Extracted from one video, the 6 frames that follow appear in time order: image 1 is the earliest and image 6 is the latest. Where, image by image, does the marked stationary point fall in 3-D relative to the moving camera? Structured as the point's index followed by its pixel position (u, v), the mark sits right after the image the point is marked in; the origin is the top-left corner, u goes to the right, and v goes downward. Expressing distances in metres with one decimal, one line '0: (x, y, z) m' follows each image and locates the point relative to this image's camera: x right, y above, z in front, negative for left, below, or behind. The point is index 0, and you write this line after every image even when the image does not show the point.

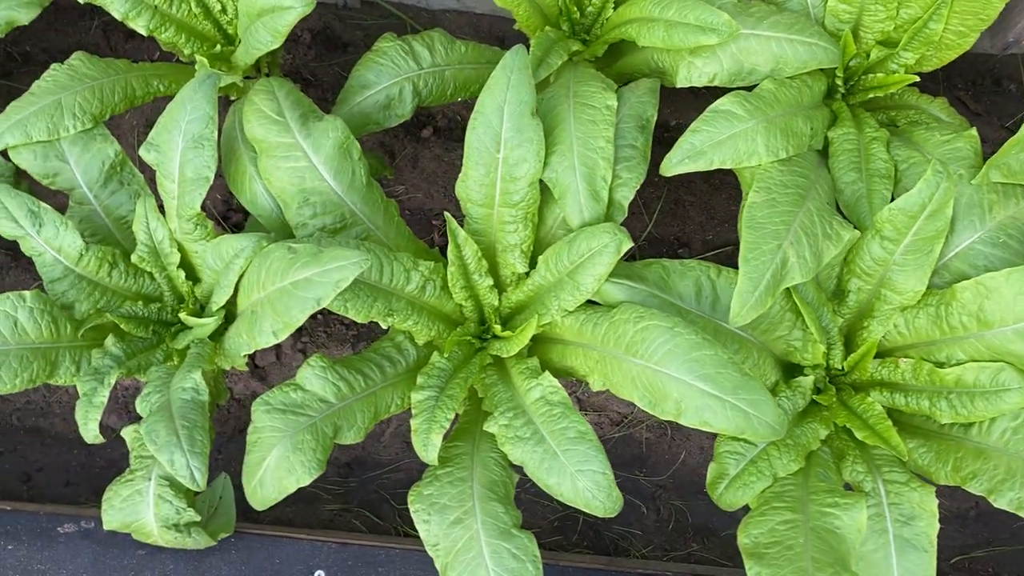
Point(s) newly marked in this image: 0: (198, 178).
0: (-0.8, +0.3, +2.2) m
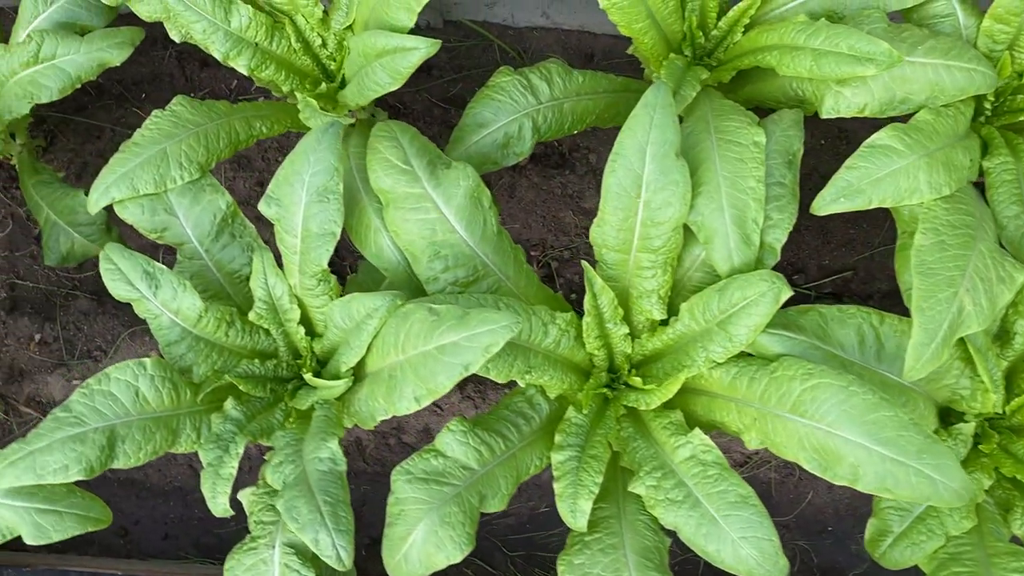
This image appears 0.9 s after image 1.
0: (-0.4, +0.1, +2.0) m
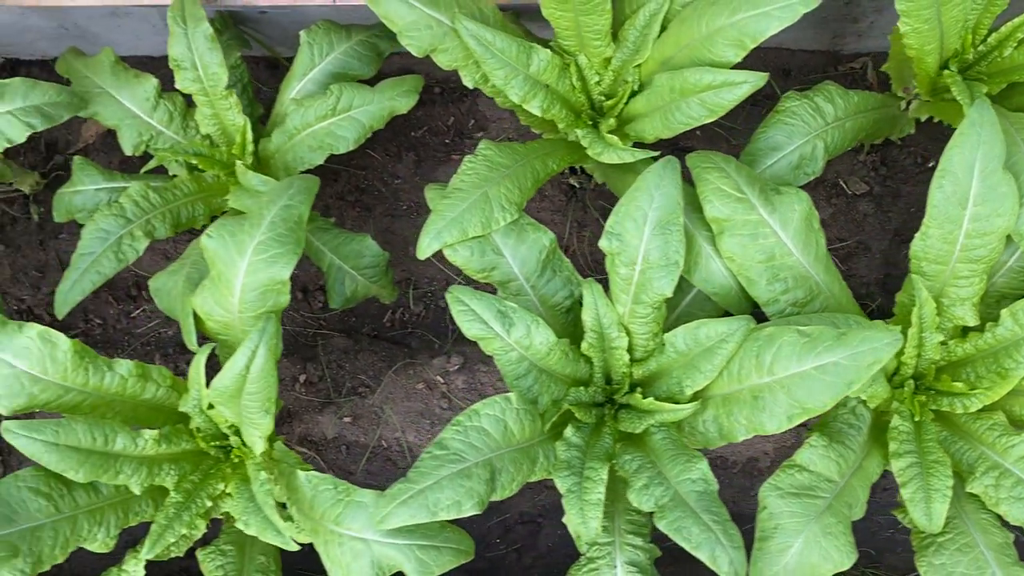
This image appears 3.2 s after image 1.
0: (+0.4, +0.1, +2.1) m
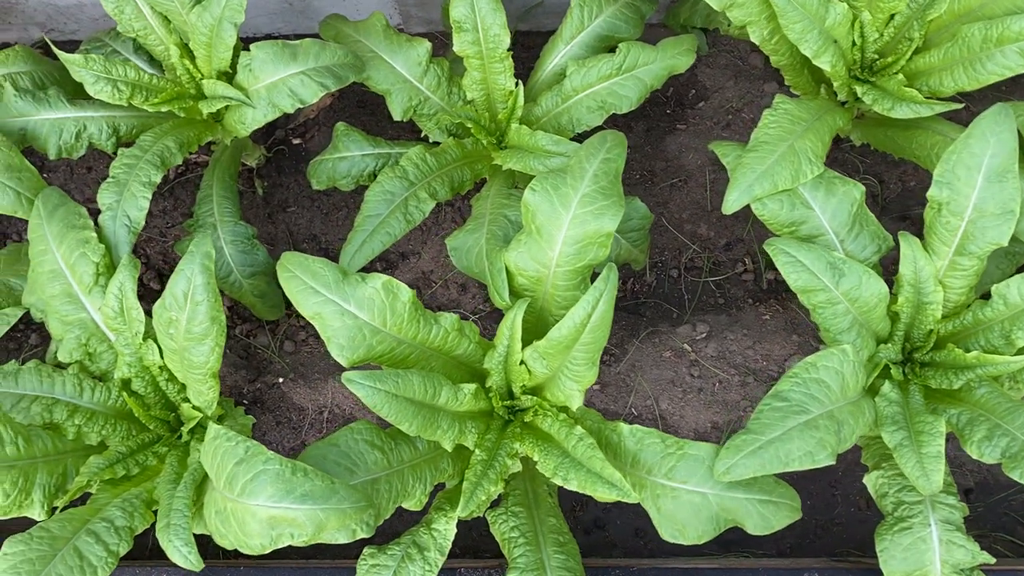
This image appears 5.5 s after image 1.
0: (+1.2, +0.2, +2.1) m
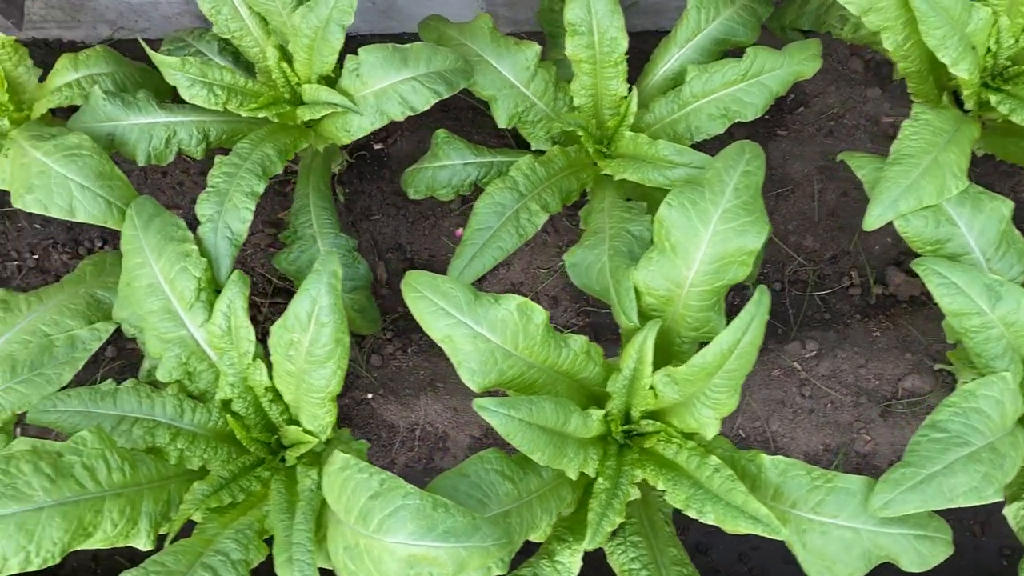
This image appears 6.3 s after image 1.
0: (+1.5, +0.1, +2.0) m
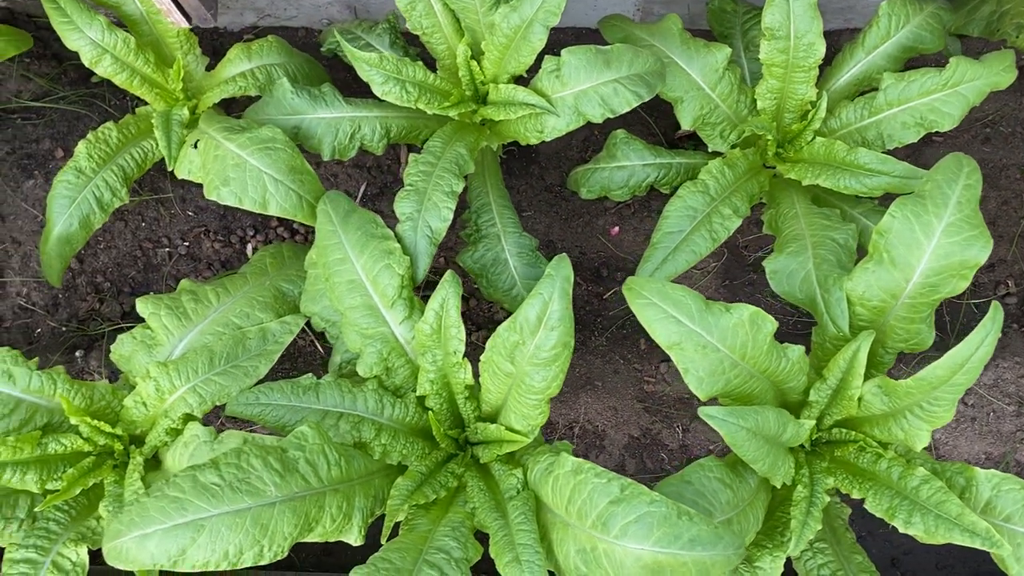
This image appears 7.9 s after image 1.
0: (+2.0, +0.1, +2.0) m
